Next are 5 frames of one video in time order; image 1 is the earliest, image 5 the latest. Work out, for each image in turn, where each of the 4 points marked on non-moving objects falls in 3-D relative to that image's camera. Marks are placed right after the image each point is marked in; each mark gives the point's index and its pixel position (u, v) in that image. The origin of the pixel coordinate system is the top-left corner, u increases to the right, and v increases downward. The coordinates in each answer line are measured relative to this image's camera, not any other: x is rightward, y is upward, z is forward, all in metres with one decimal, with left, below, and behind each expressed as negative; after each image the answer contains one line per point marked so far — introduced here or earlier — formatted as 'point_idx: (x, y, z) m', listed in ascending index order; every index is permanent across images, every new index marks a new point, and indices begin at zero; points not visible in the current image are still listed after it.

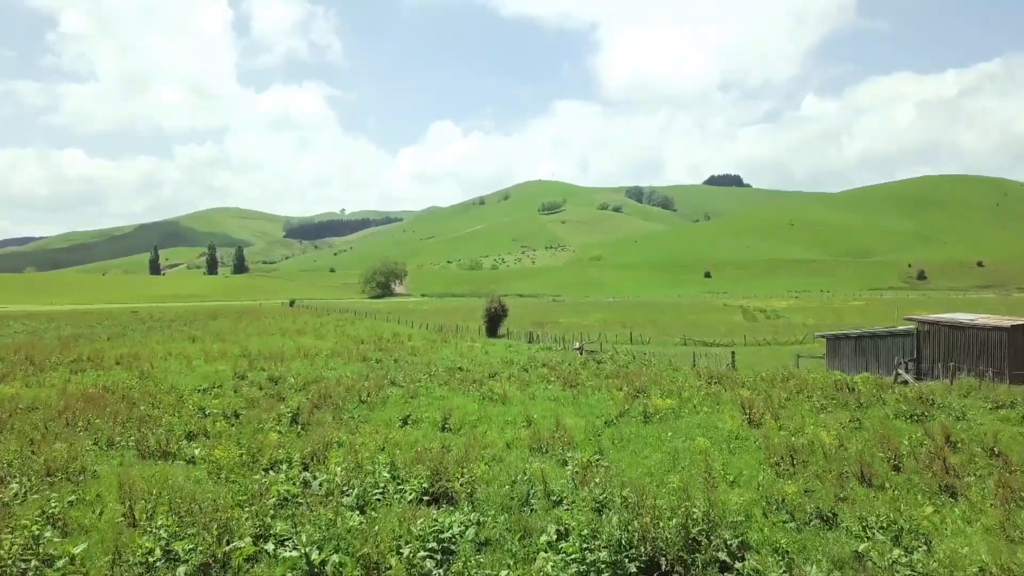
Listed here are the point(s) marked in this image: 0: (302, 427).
0: (-7.0, -4.6, +19.4) m
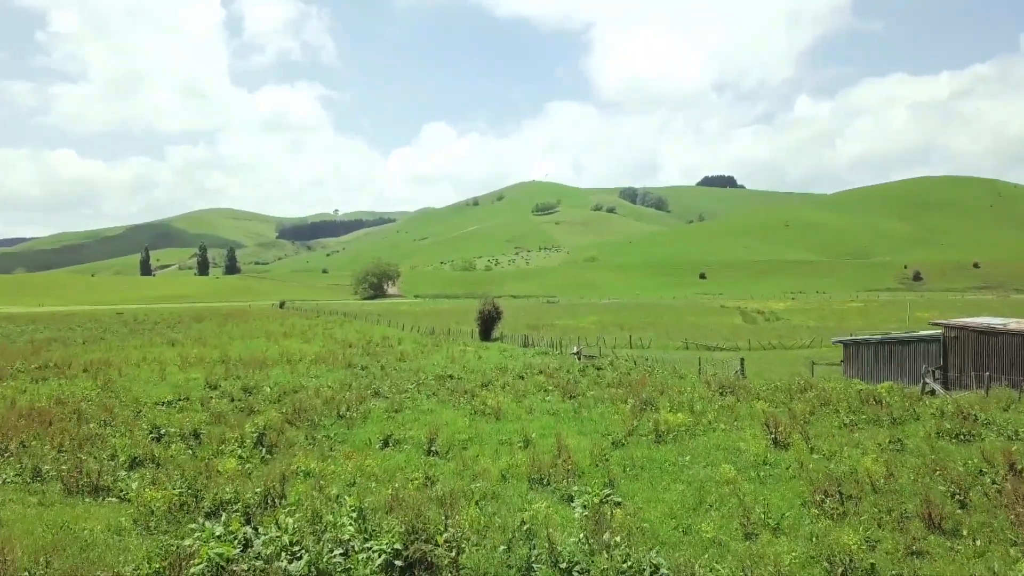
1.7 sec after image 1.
0: (-7.1, -4.7, +17.0) m
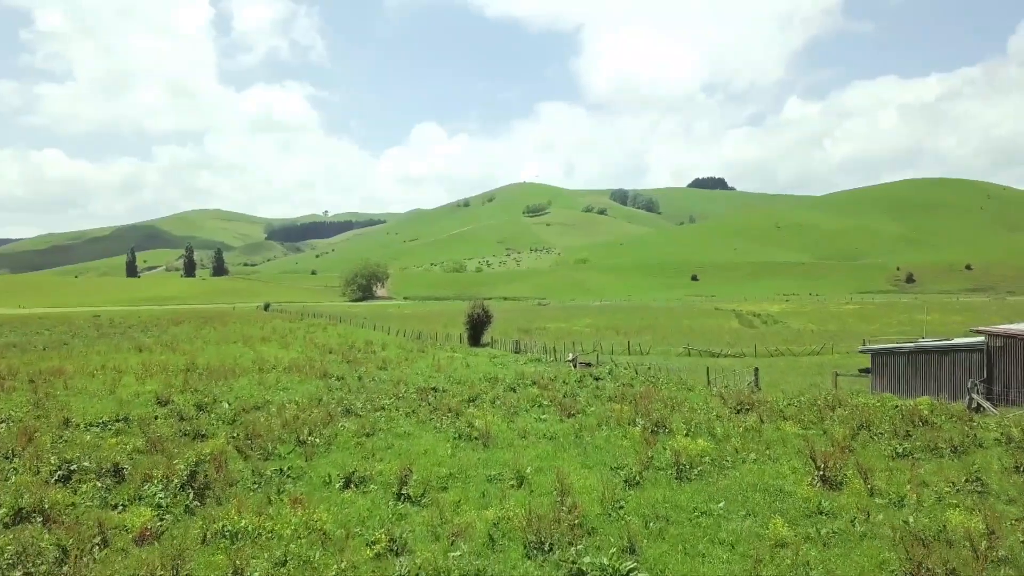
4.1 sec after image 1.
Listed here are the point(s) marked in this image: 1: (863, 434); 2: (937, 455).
0: (-7.3, -4.8, +13.6) m
1: (+11.3, -4.7, +18.9) m
2: (+11.9, -4.6, +16.5) m
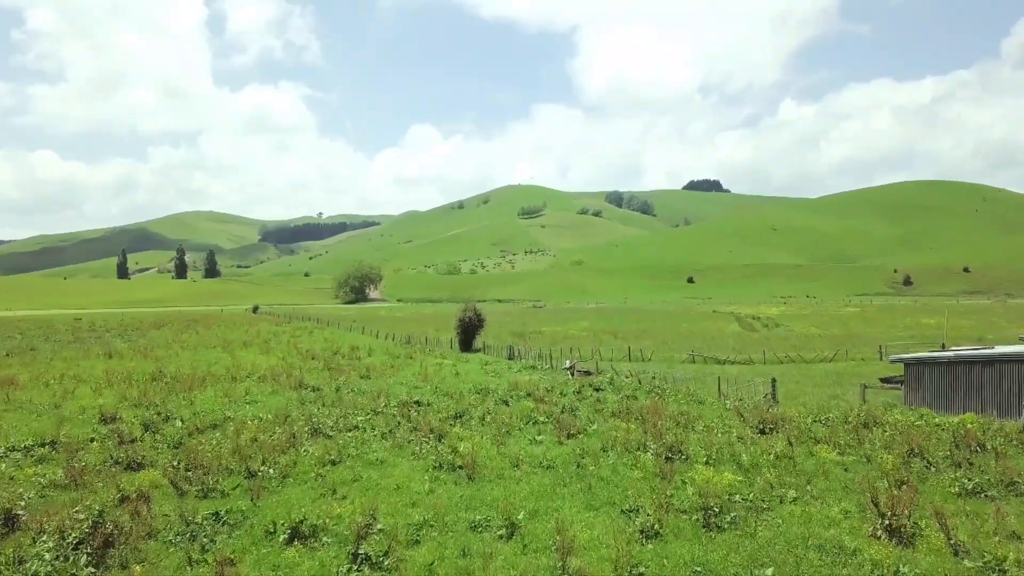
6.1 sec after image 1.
0: (-7.6, -4.9, +10.6) m
1: (+11.0, -4.8, +16.1) m
2: (+11.6, -4.7, +13.6) m
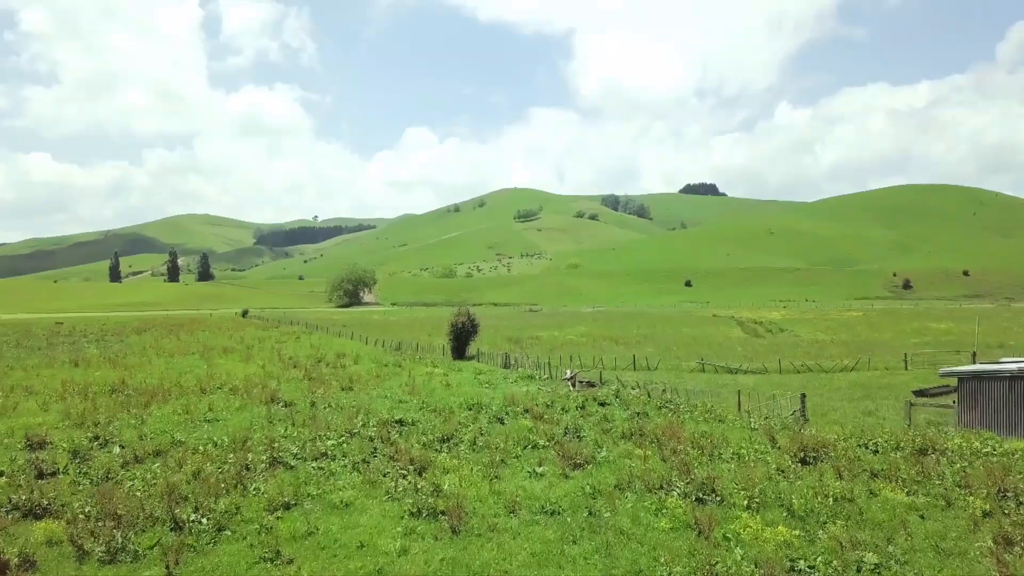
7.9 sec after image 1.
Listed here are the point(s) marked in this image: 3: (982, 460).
0: (-7.6, -4.9, +7.3) m
1: (+10.9, -4.8, +12.9) m
2: (+11.5, -4.8, +10.4) m
3: (+13.5, -4.9, +16.9) m
